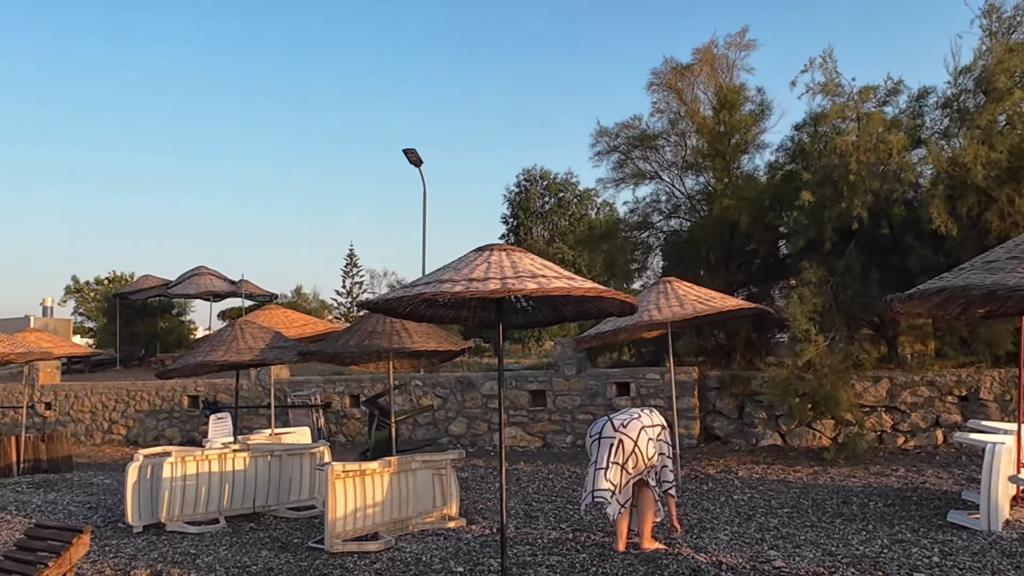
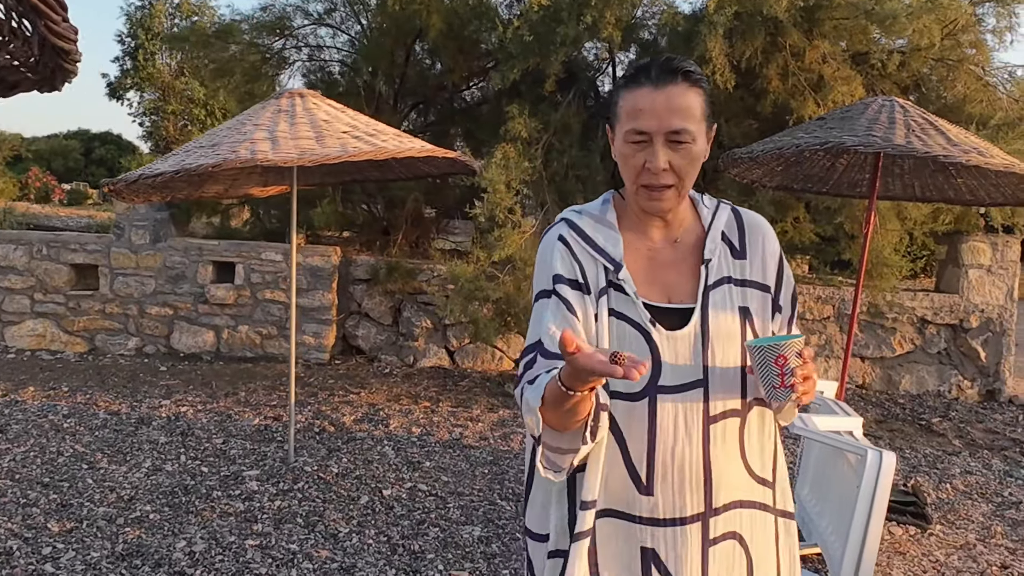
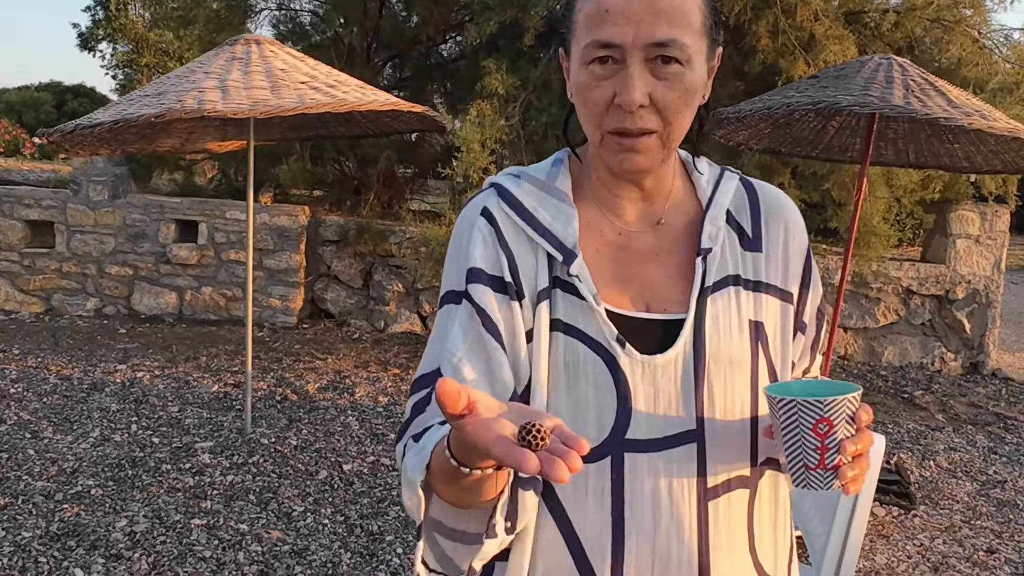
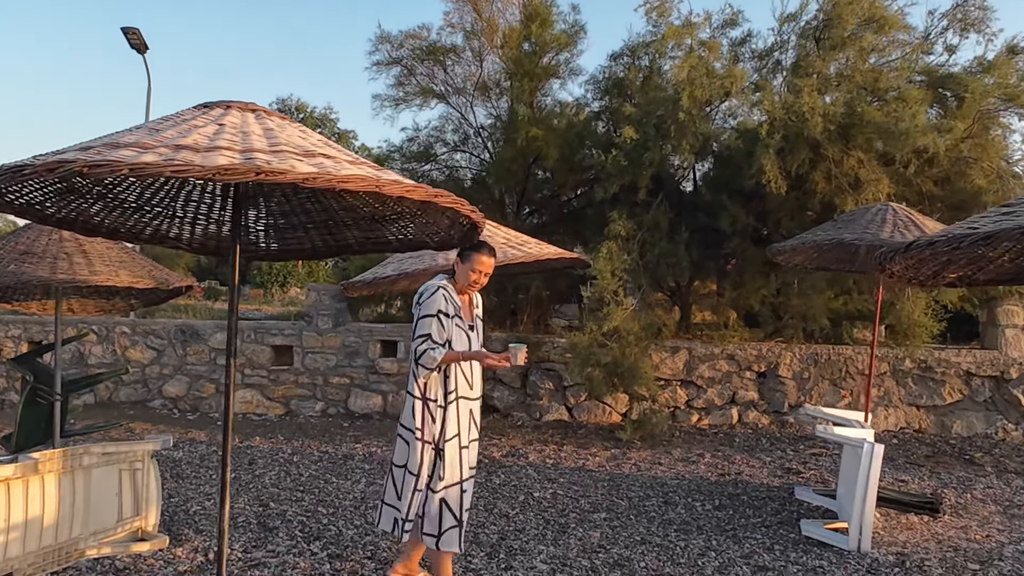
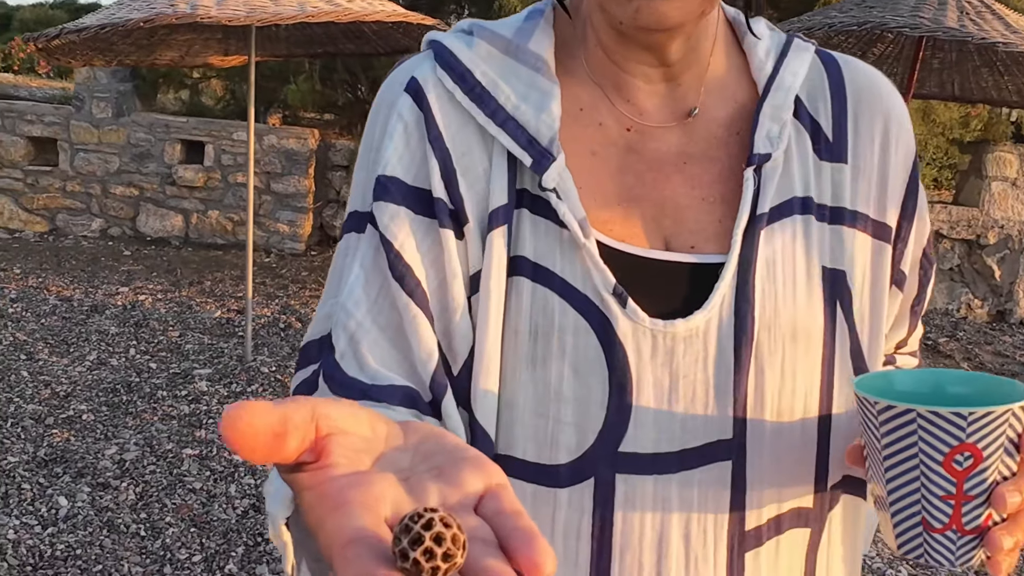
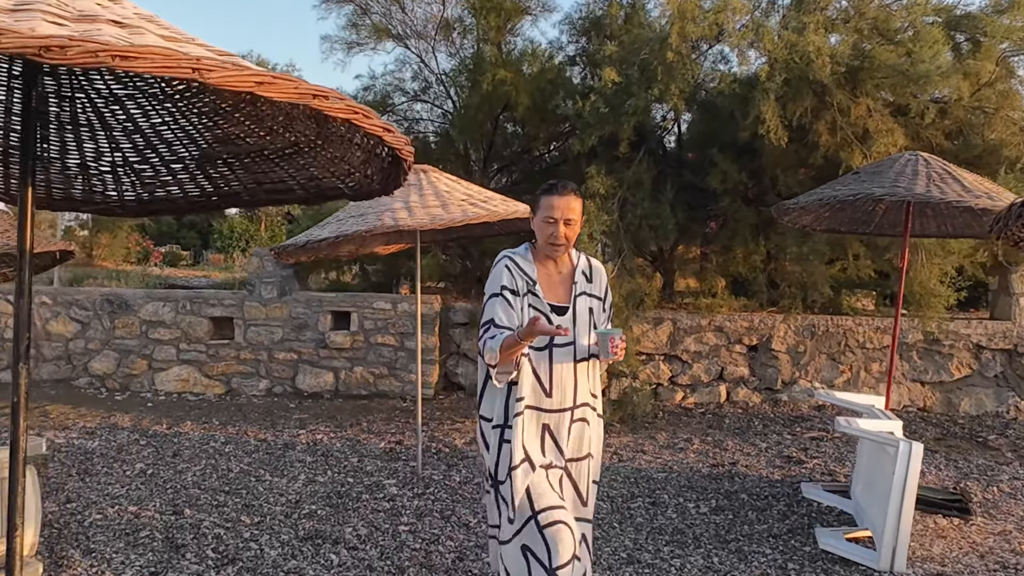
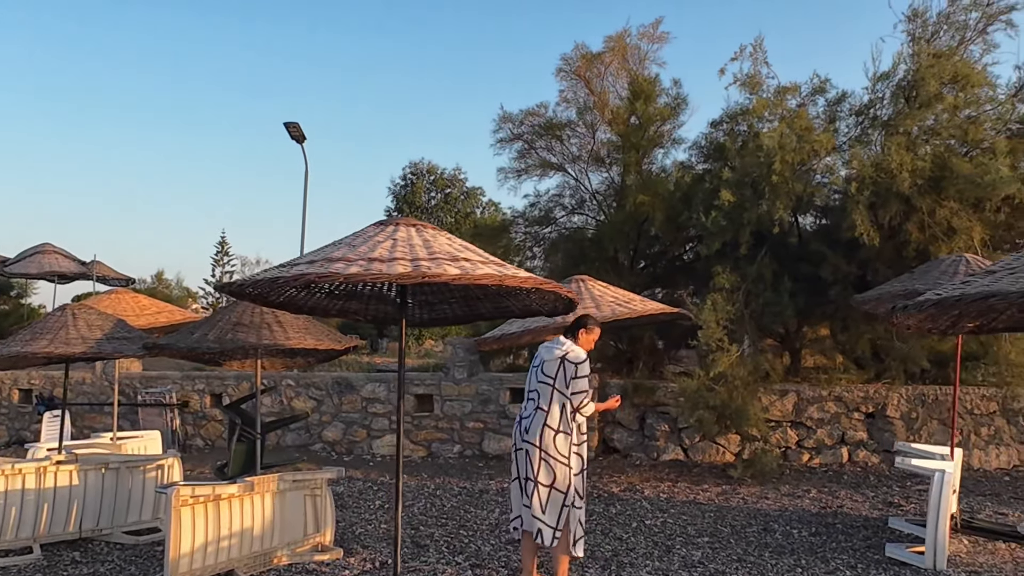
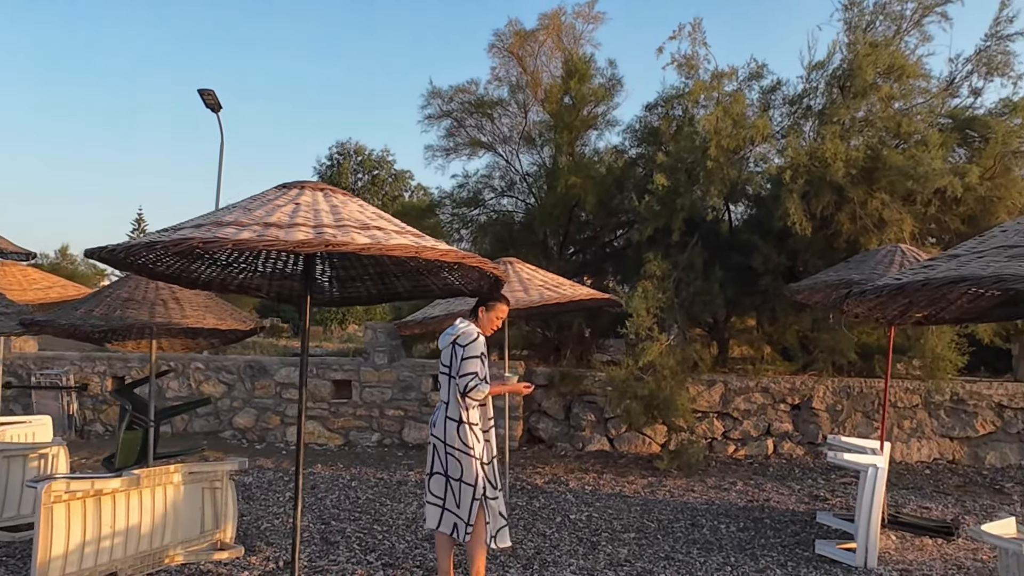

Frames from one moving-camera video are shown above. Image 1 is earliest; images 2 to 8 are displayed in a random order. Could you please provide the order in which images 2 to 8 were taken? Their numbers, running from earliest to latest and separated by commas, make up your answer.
7, 8, 4, 6, 2, 3, 5
